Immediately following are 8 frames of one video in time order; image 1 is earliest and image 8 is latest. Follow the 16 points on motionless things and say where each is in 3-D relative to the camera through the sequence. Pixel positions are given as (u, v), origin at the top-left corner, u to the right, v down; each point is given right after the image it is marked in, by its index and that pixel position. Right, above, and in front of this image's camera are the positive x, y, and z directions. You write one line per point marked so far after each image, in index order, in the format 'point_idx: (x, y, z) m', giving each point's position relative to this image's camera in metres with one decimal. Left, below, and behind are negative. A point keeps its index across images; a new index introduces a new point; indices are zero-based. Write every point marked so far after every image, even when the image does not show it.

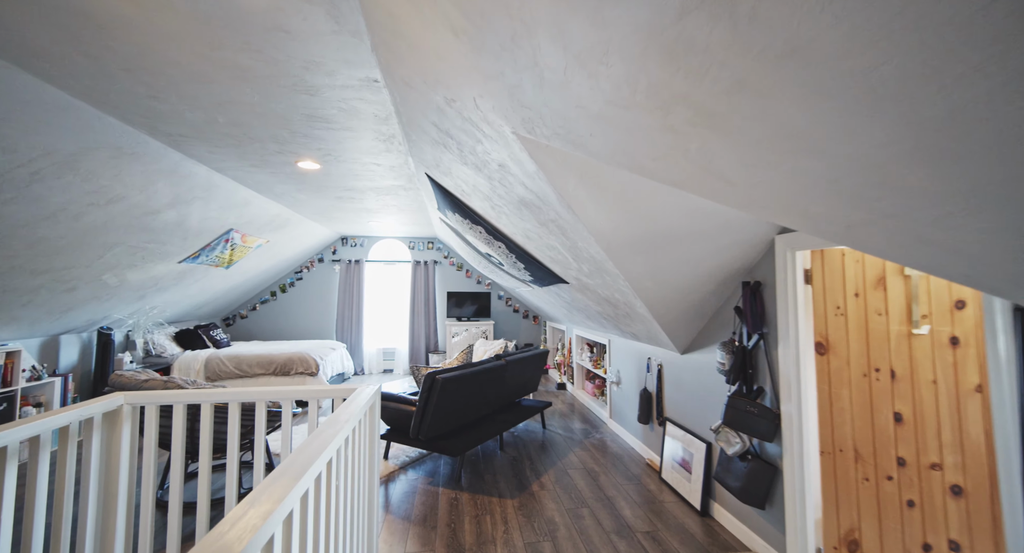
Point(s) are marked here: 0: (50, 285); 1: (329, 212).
0: (-3.5, -0.1, +3.2) m
1: (-2.0, +0.7, +4.6) m
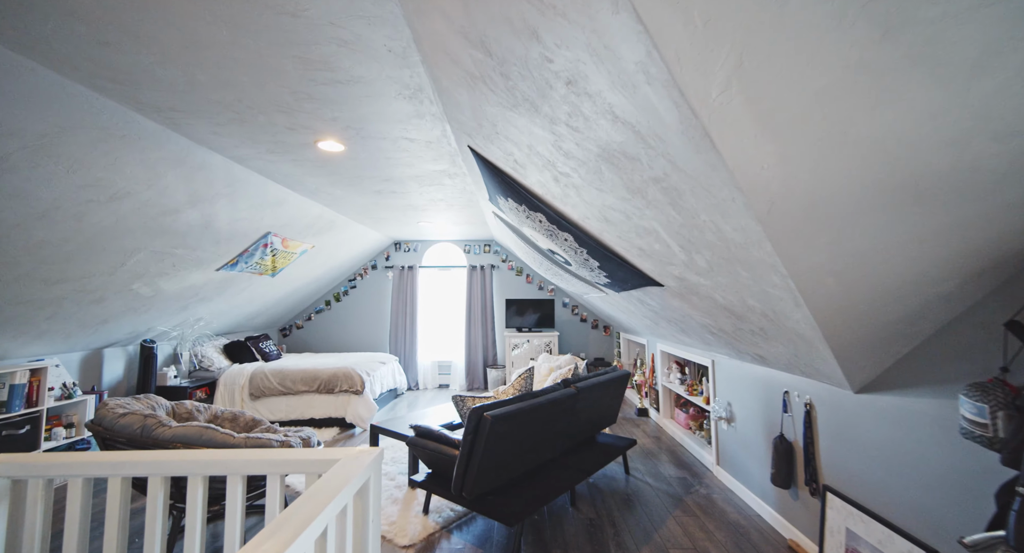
0: (-3.0, -0.1, +3.0) m
1: (-1.3, +0.6, +4.1) m
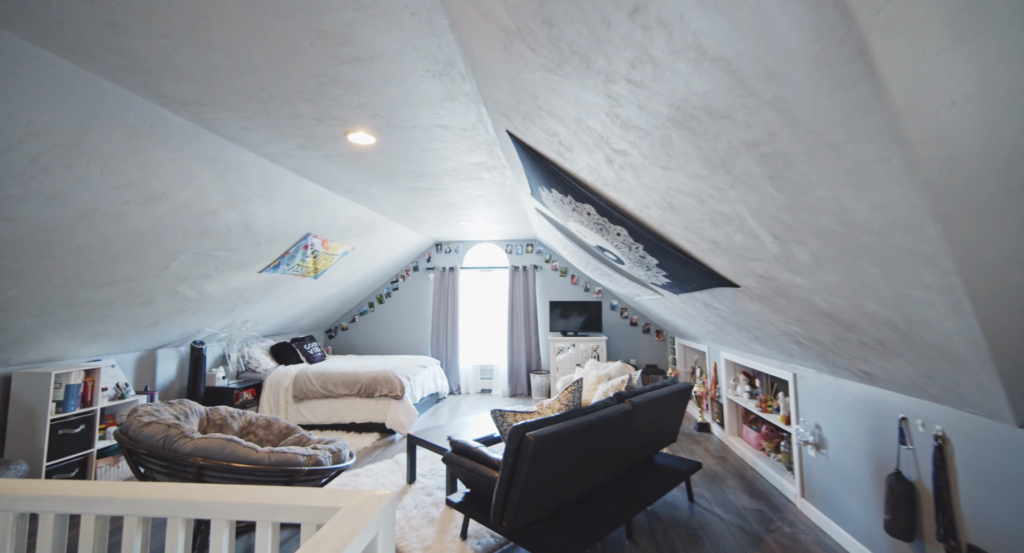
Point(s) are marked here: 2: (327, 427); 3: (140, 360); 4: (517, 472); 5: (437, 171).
0: (-2.7, -0.1, +3.0) m
1: (-0.9, +0.6, +4.0) m
2: (-1.9, -1.5, +4.3) m
3: (-3.3, -0.7, +3.8) m
4: (0.0, -0.8, +1.8) m
5: (-0.5, +0.7, +2.9) m
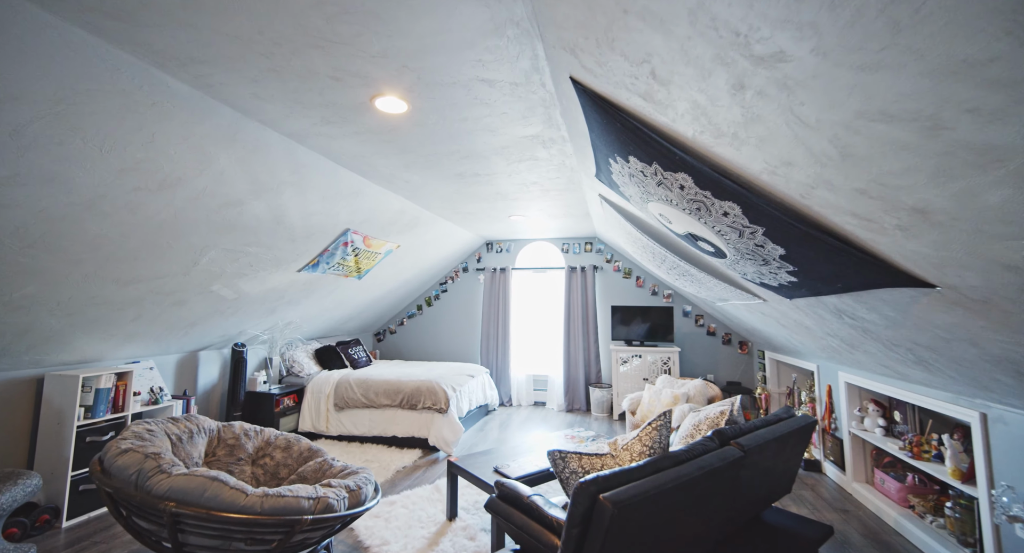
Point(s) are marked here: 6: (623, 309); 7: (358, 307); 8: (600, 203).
0: (-2.4, -0.1, +2.8) m
1: (-0.4, +0.6, +3.6) m
2: (-1.3, -1.5, +4.0) m
3: (-2.8, -0.7, +3.7) m
4: (+0.2, -0.8, +1.3) m
5: (-0.2, +0.7, +2.4) m
6: (+1.2, -0.4, +4.8) m
7: (-1.8, -0.4, +5.0) m
8: (+0.6, +0.5, +3.1) m
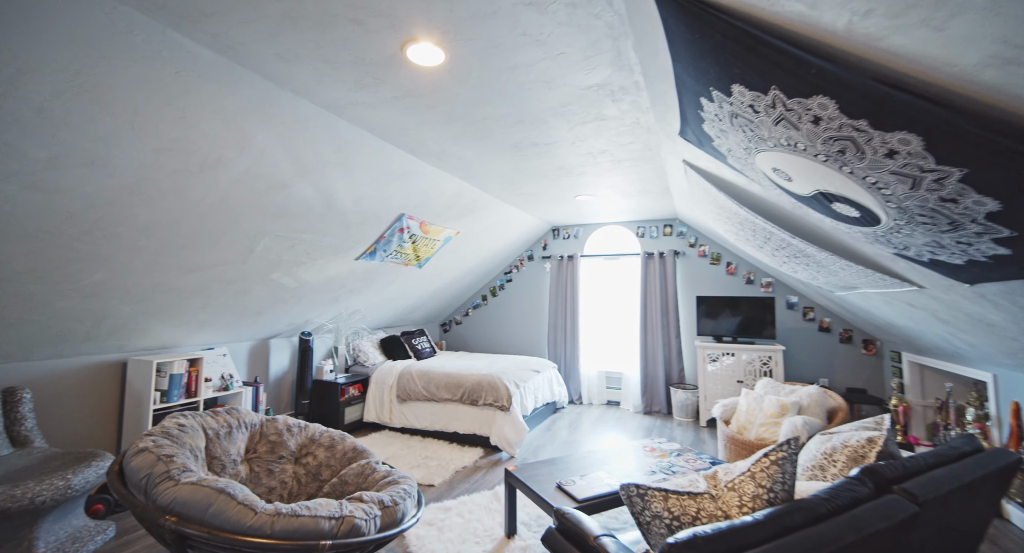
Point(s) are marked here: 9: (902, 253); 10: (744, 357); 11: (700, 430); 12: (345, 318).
0: (-2.0, -0.1, +2.8) m
1: (0.0, +0.7, +3.2) m
2: (-0.7, -1.4, +3.9) m
3: (-2.3, -0.6, +3.8) m
4: (+0.3, -0.7, +0.9) m
5: (+0.1, +0.8, +2.1) m
6: (+1.9, -0.2, +4.2) m
7: (-1.0, -0.2, +4.9) m
8: (+1.0, +0.6, +2.5) m
9: (+1.3, +0.1, +1.4) m
10: (+2.1, -0.7, +3.8) m
11: (+1.7, -1.4, +3.8) m
12: (-1.7, -0.4, +4.3) m
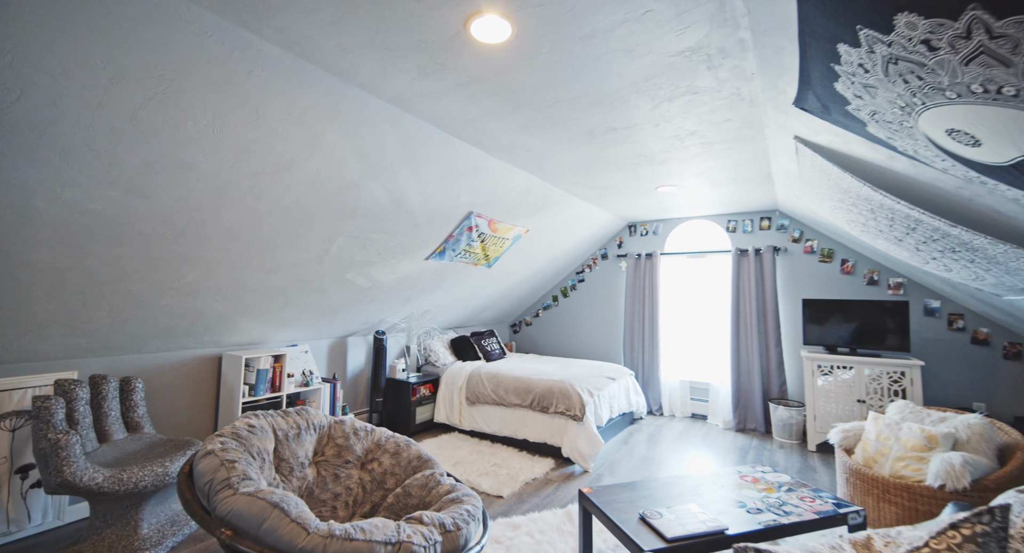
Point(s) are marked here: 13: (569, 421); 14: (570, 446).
0: (-1.5, -0.1, +2.9) m
1: (+0.6, +0.7, +3.0) m
2: (-0.1, -1.4, +3.7) m
3: (-1.6, -0.6, +3.9) m
4: (+0.5, -0.7, +0.6) m
5: (+0.5, +0.8, +1.8) m
6: (+2.6, -0.2, +3.6) m
7: (-0.2, -0.2, +4.8) m
8: (+1.4, +0.6, +2.1) m
9: (+1.5, +0.1, +1.0) m
10: (+2.7, -0.7, +3.2) m
11: (+2.3, -1.4, +3.3) m
12: (-1.0, -0.4, +4.3) m
13: (+0.4, -1.1, +3.3) m
14: (+0.4, -1.3, +3.2) m
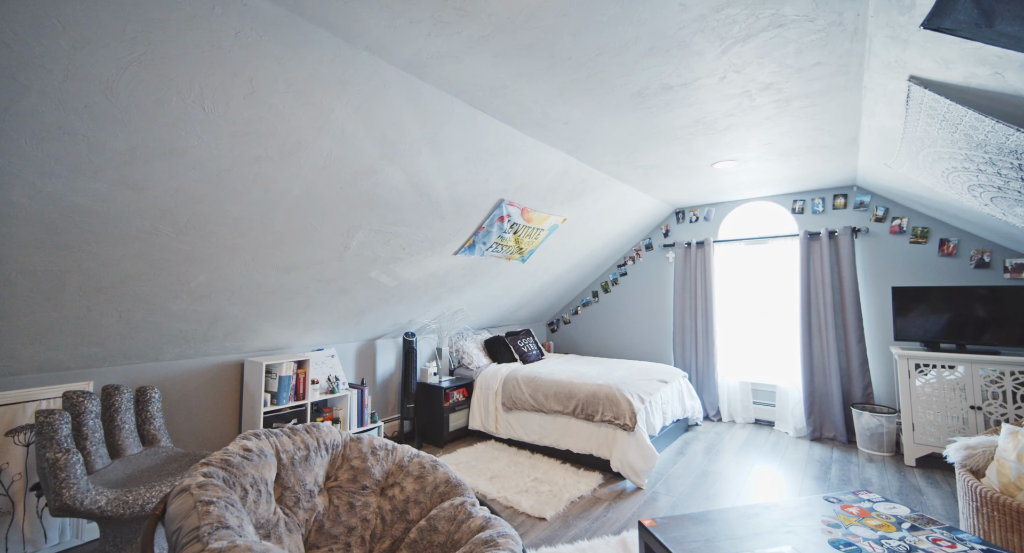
0: (-1.2, -0.1, +2.7) m
1: (+0.8, +0.8, +2.6) m
2: (+0.2, -1.4, +3.4) m
3: (-1.3, -0.6, +3.7) m
4: (+0.5, -0.7, +0.3) m
5: (+0.6, +0.9, +1.4) m
6: (+2.9, -0.1, +3.1) m
7: (+0.2, -0.2, +4.5) m
8: (+1.6, +0.7, +1.7) m
9: (+1.6, +0.2, +0.5) m
10: (+2.9, -0.6, +2.7) m
11: (+2.6, -1.3, +2.8) m
12: (-0.6, -0.4, +4.1) m
13: (+0.7, -1.1, +3.0) m
14: (+0.7, -1.2, +2.9) m
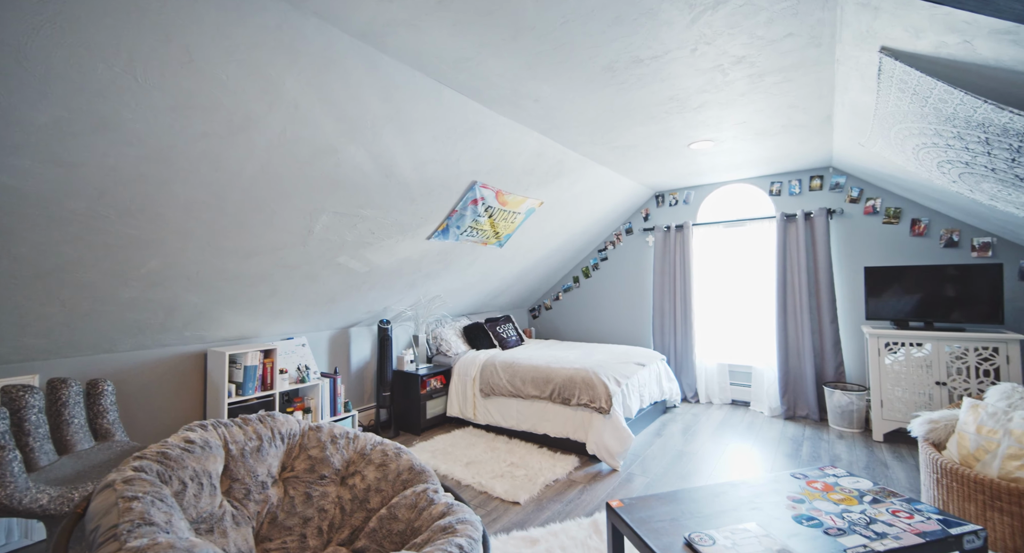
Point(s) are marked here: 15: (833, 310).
0: (-1.4, 0.0, +2.6) m
1: (+0.6, +0.9, +2.5) m
2: (0.0, -1.2, +3.4) m
3: (-1.5, -0.5, +3.6) m
4: (+0.4, -0.7, +0.2) m
5: (+0.4, +0.9, +1.4) m
6: (+2.7, 0.0, +3.1) m
7: (-0.1, 0.0, +4.4) m
8: (+1.4, +0.8, +1.7) m
9: (+1.5, +0.2, +0.5) m
10: (+2.8, -0.5, +2.7) m
11: (+2.4, -1.1, +2.8) m
12: (-0.8, -0.3, +4.0) m
13: (+0.6, -0.9, +2.9) m
14: (+0.6, -1.1, +2.9) m
15: (+2.5, -0.3, +3.4) m
